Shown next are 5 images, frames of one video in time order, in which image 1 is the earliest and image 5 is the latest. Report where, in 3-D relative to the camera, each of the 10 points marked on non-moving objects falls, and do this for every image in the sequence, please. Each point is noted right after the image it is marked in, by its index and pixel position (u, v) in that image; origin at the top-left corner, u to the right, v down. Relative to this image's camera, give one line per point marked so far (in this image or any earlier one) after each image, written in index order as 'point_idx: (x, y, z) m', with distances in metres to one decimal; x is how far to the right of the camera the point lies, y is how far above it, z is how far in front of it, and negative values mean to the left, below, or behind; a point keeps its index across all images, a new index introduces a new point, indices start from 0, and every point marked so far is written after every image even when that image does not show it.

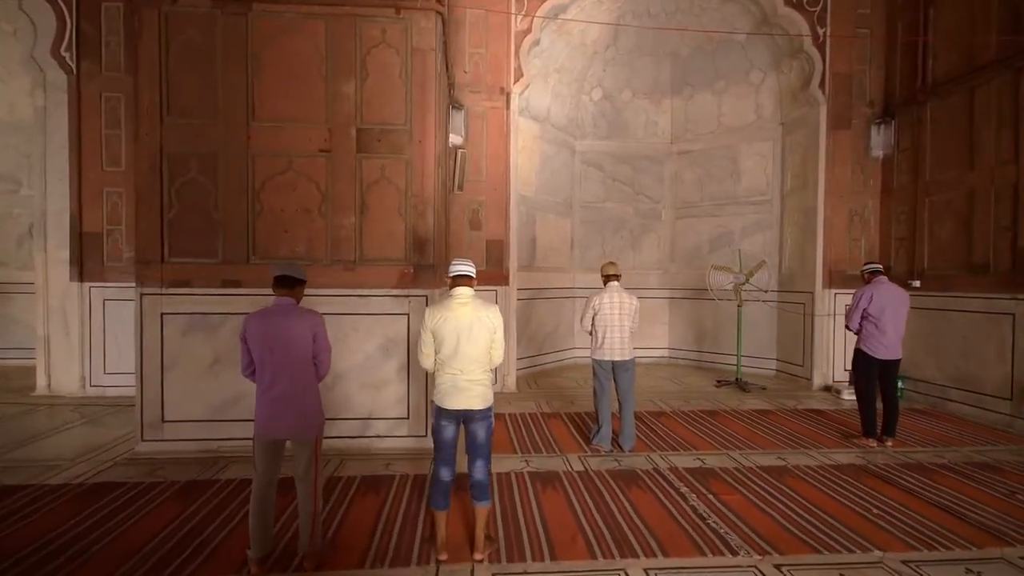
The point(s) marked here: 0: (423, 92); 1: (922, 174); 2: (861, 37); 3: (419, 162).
0: (-0.7, +1.6, +3.9) m
1: (+4.9, +1.4, +5.8) m
2: (+4.5, +3.3, +6.3) m
3: (-0.7, +1.0, +3.9) m
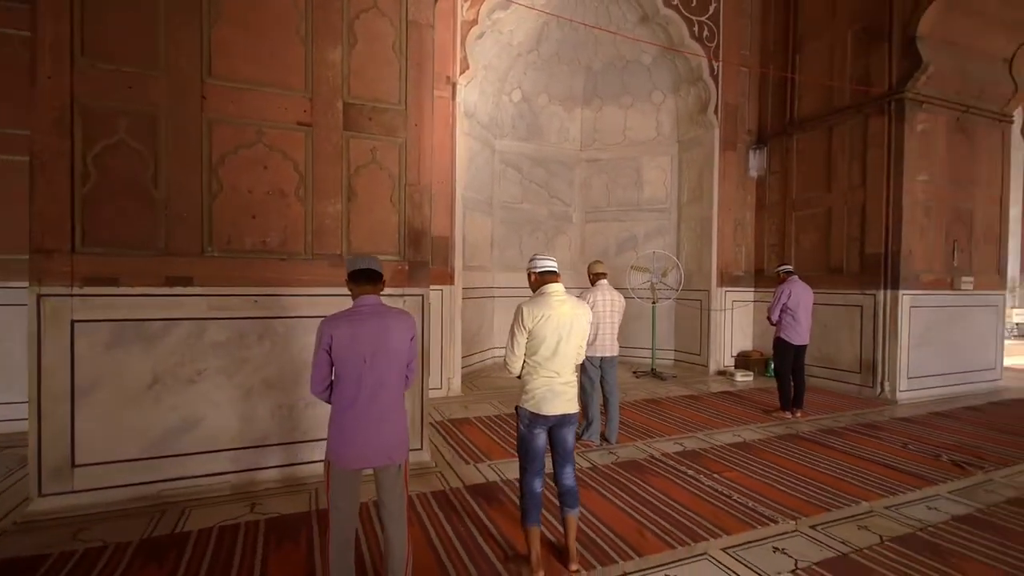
0: (-0.7, +1.6, +3.6) m
1: (+4.1, +1.4, +7.1) m
2: (+3.6, +3.3, +7.5) m
3: (-0.7, +1.1, +3.6) m
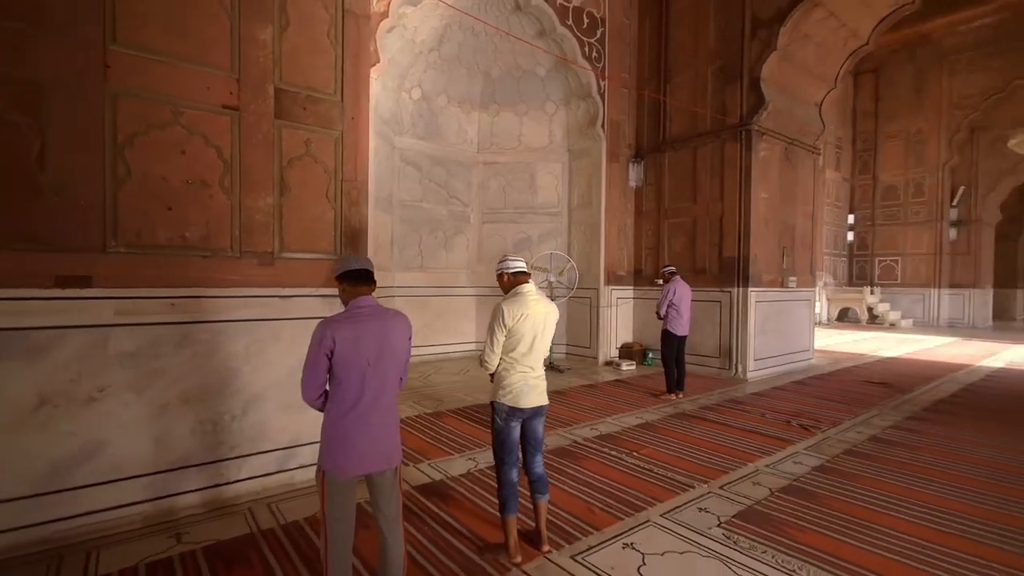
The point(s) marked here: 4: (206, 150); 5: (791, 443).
0: (-1.1, +1.6, +3.4) m
1: (+2.6, +1.4, +8.1) m
2: (+1.9, +3.3, +8.3) m
3: (-1.1, +1.0, +3.4) m
4: (-1.8, +0.8, +2.9) m
5: (+2.5, -1.4, +4.4) m
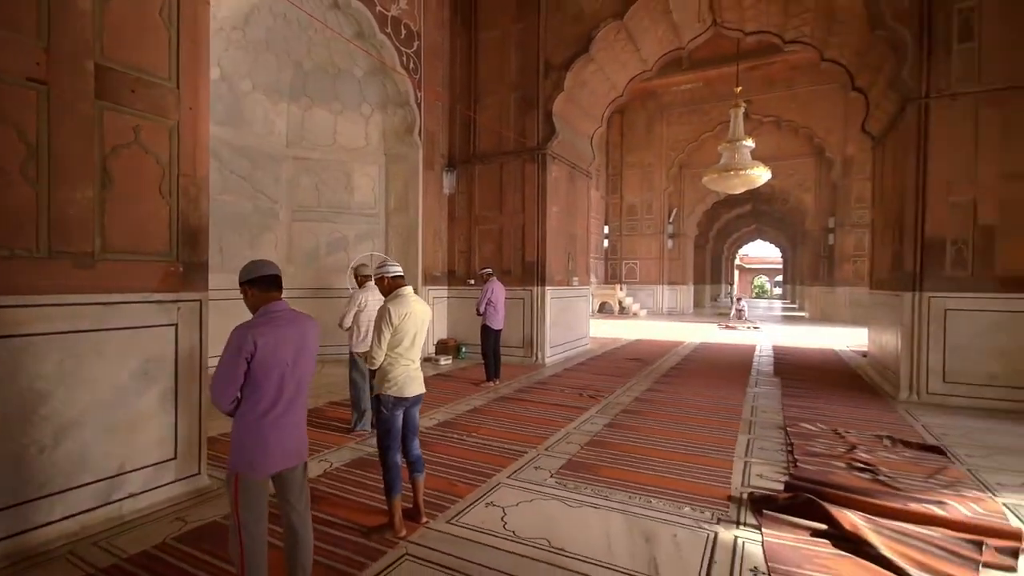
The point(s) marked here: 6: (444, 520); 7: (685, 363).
0: (-2.1, +1.6, +3.2) m
1: (-0.7, +1.4, +9.0) m
2: (-1.4, +3.3, +8.9) m
3: (-2.1, +1.0, +3.2) m
4: (-2.5, +0.8, +2.4) m
5: (+0.9, -1.4, +5.5) m
6: (-0.4, -1.4, +2.9) m
7: (+3.2, -1.4, +9.1) m
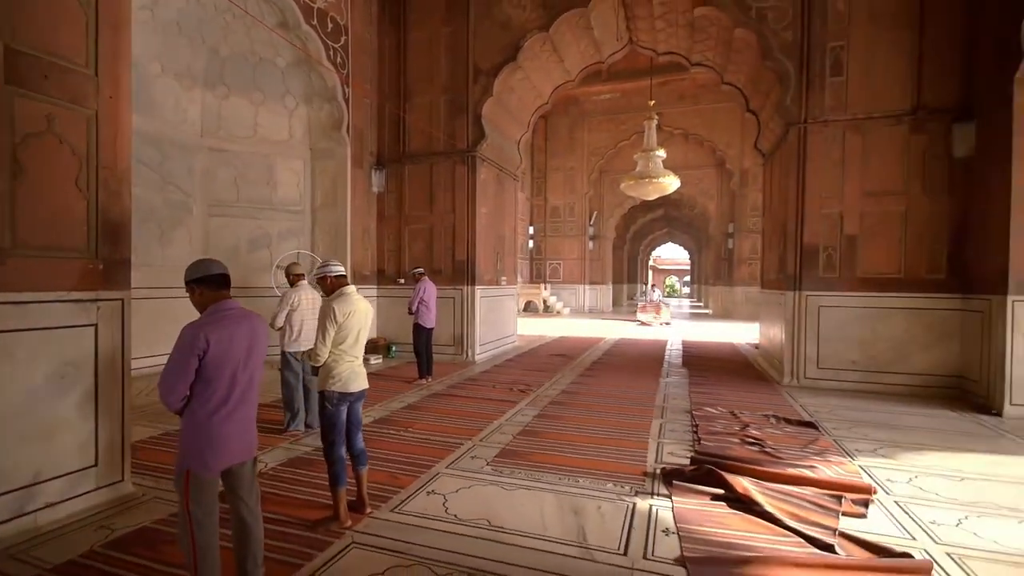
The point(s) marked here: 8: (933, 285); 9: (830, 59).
0: (-2.5, +1.6, +3.0) m
1: (-2.0, +1.4, +9.0) m
2: (-2.7, +3.4, +8.8) m
3: (-2.5, +1.0, +3.0) m
4: (-2.8, +0.8, +2.2) m
5: (0.0, -1.4, +5.8) m
6: (-0.8, -1.4, +3.1) m
7: (+1.9, -1.4, +9.7) m
8: (+5.6, 0.0, +6.4) m
9: (+4.4, +3.2, +6.7) m
